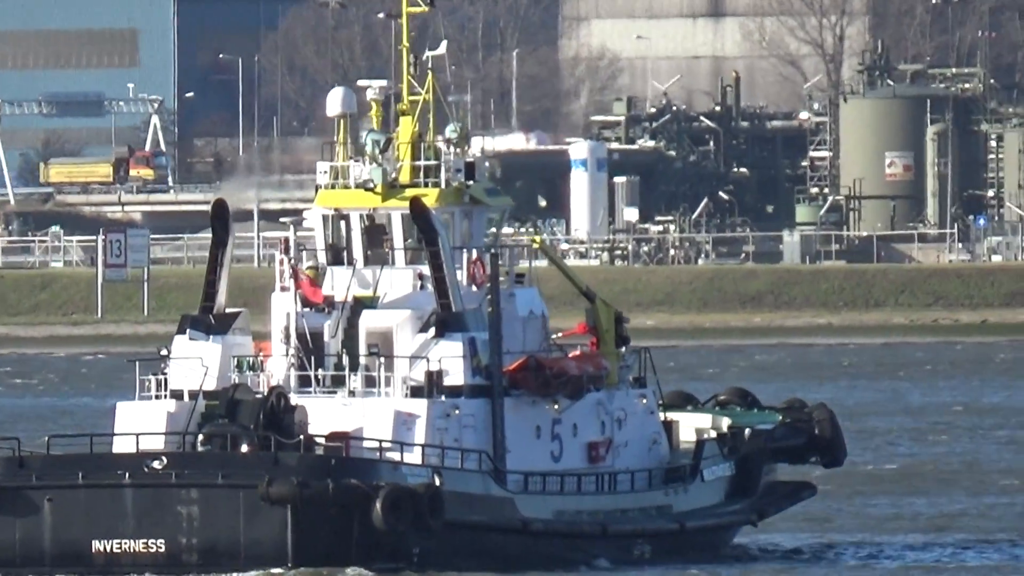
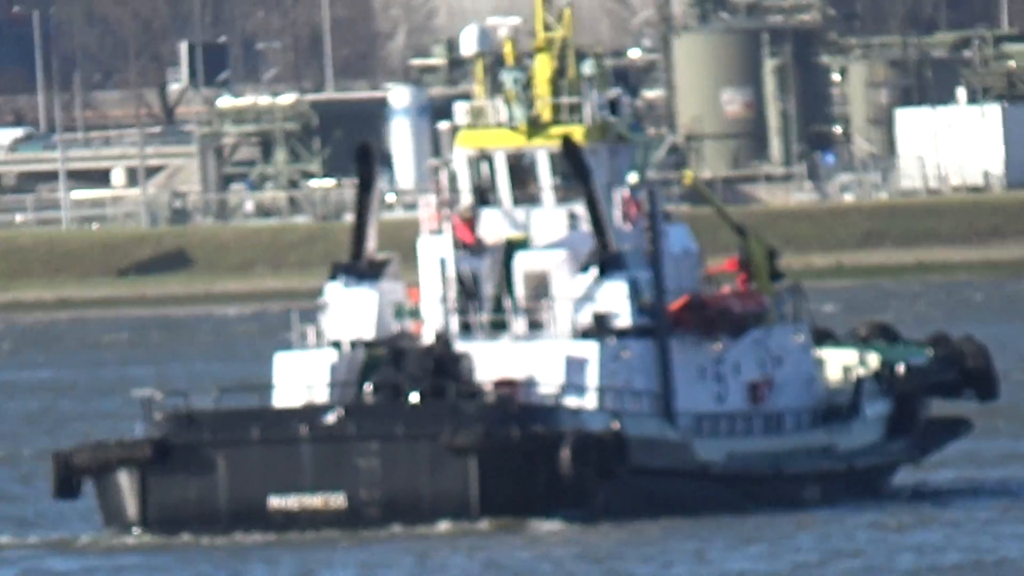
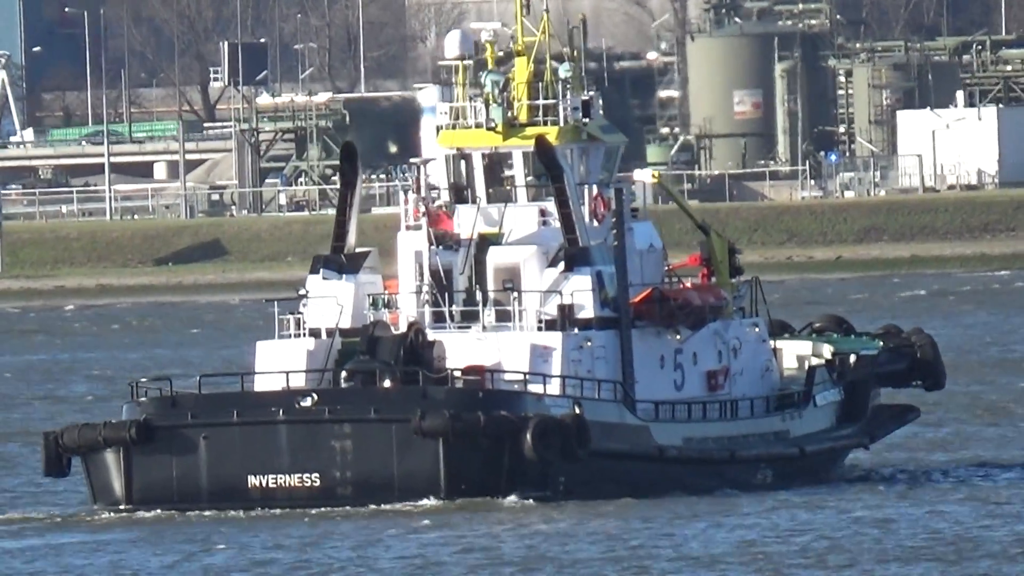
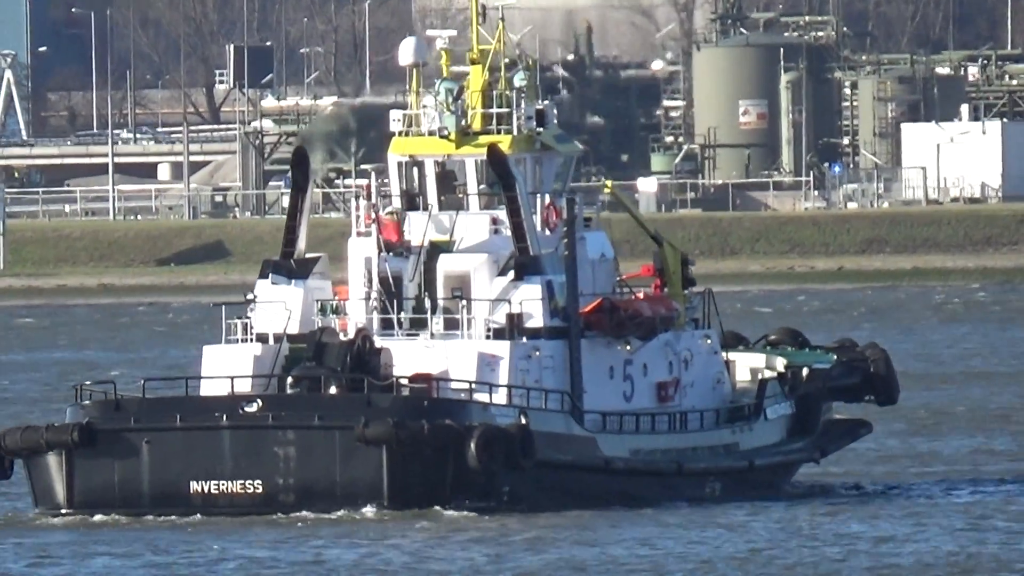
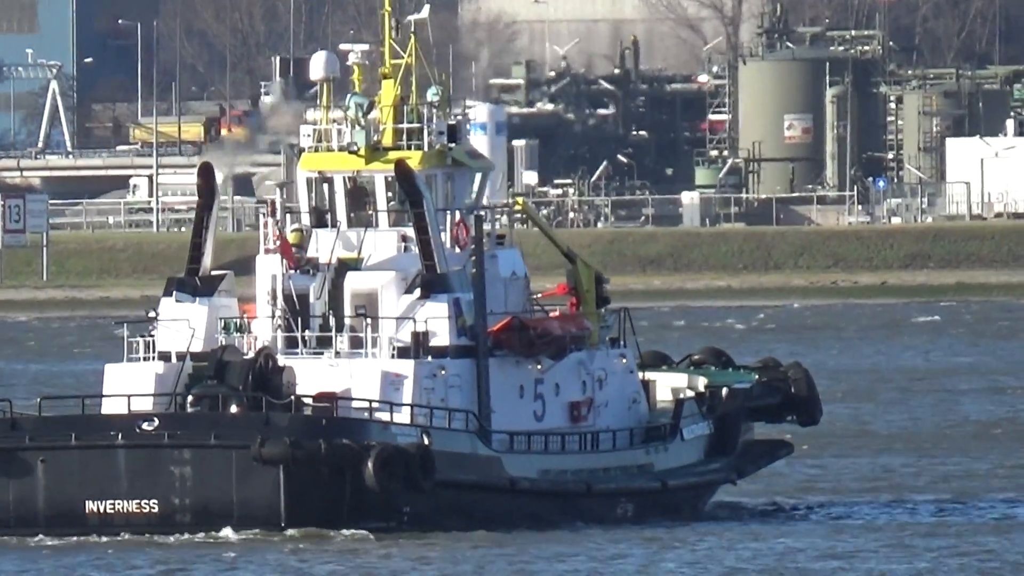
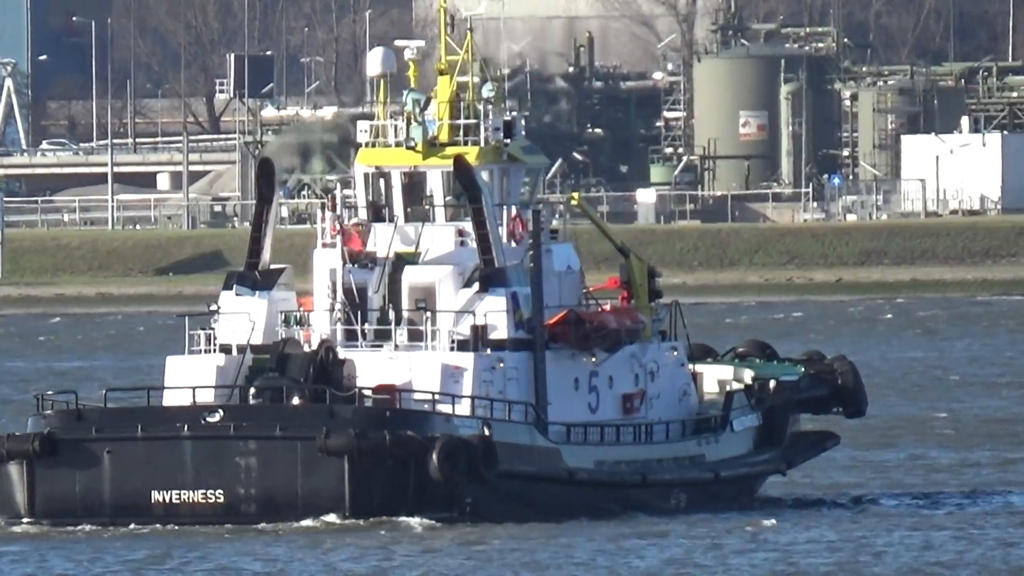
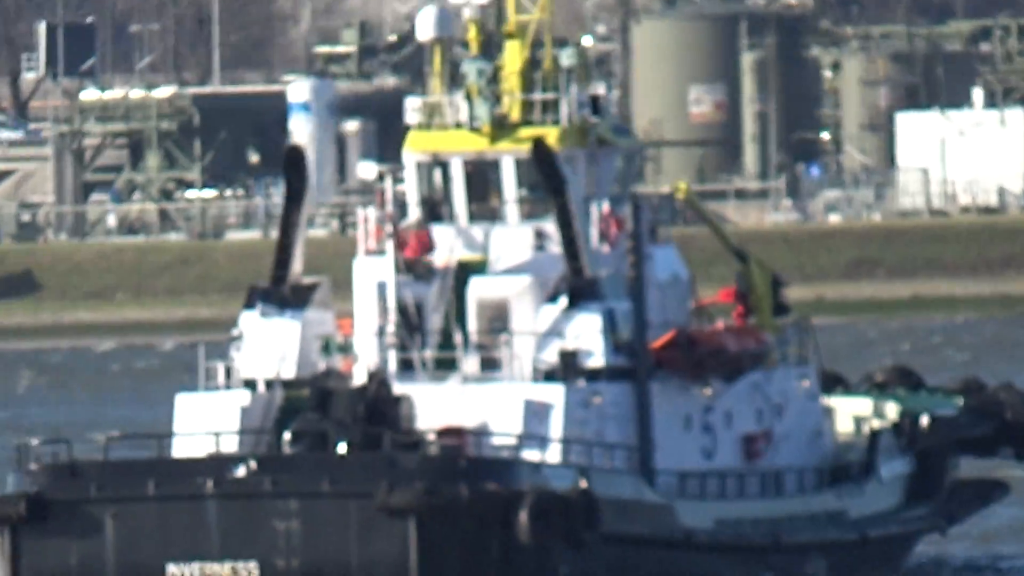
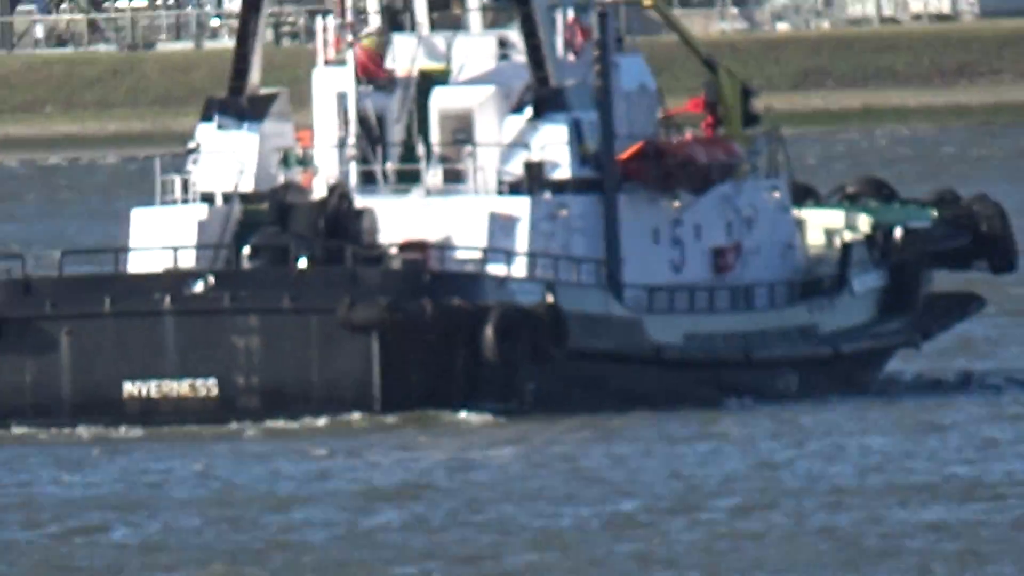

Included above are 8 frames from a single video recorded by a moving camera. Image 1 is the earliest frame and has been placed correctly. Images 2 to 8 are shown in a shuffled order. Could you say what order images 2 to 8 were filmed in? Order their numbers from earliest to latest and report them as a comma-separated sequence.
5, 6, 4, 3, 2, 7, 8
